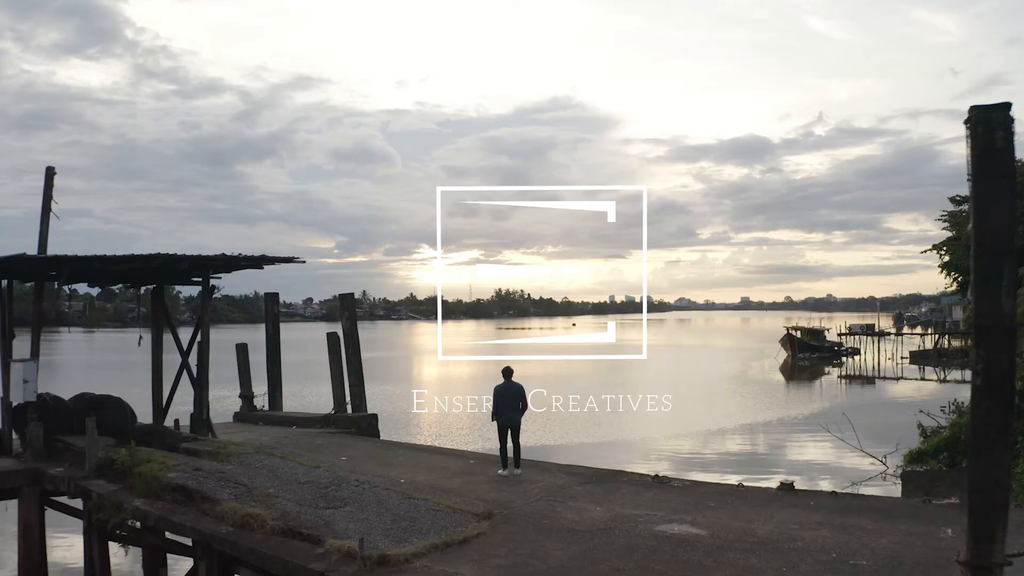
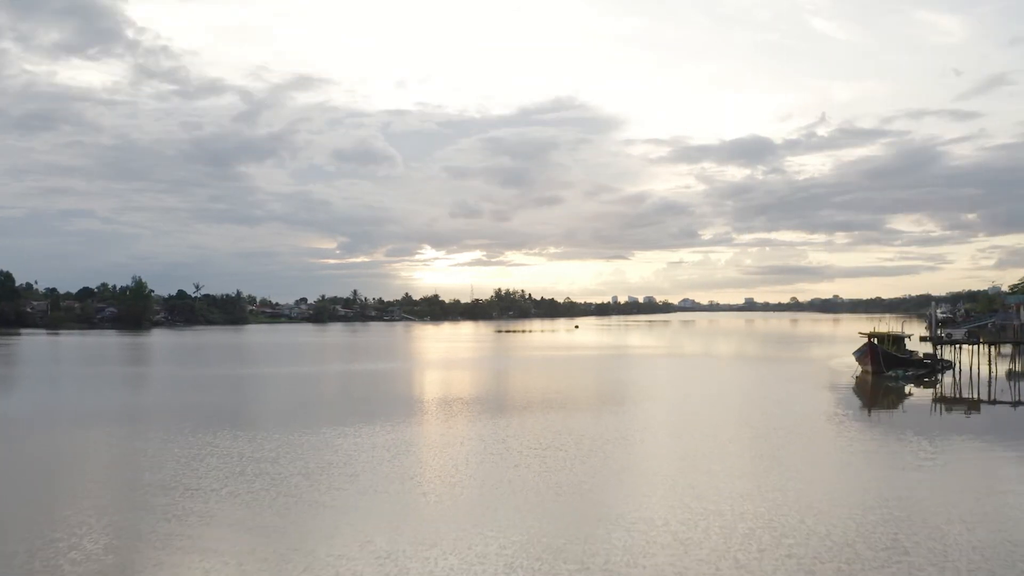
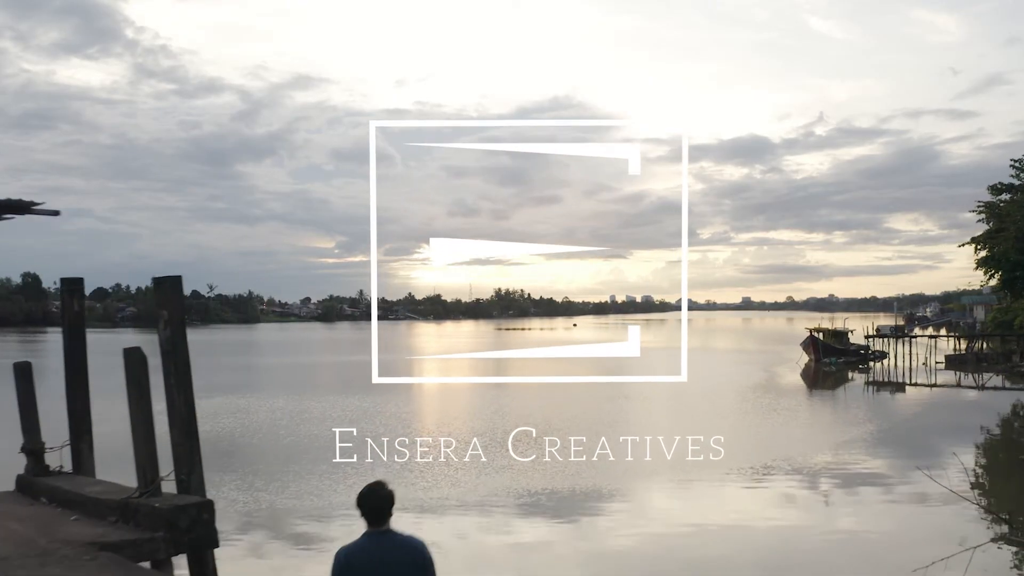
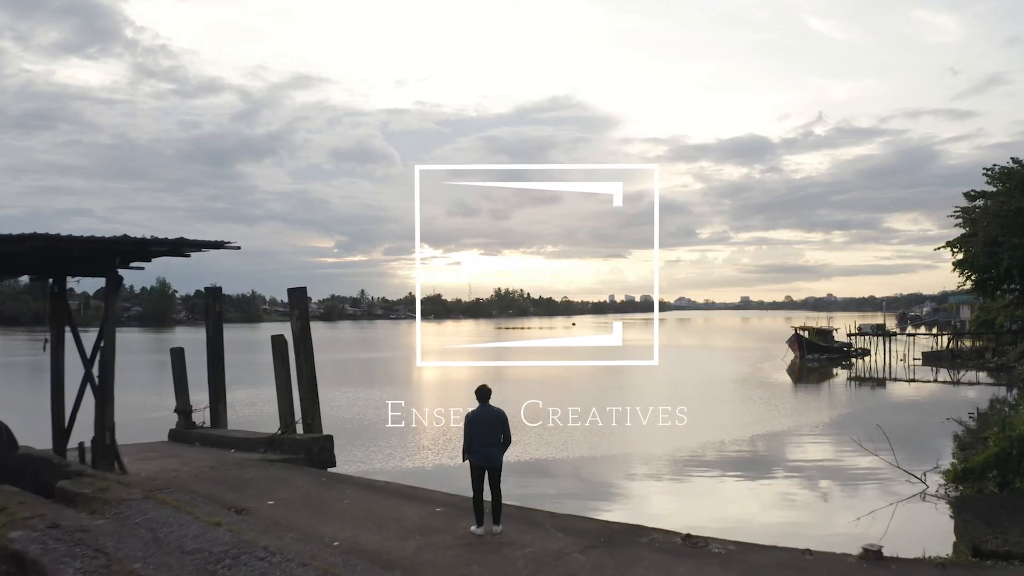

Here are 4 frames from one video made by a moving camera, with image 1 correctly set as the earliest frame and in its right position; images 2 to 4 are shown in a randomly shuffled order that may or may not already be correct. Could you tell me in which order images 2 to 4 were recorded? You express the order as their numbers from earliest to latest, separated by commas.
4, 3, 2
